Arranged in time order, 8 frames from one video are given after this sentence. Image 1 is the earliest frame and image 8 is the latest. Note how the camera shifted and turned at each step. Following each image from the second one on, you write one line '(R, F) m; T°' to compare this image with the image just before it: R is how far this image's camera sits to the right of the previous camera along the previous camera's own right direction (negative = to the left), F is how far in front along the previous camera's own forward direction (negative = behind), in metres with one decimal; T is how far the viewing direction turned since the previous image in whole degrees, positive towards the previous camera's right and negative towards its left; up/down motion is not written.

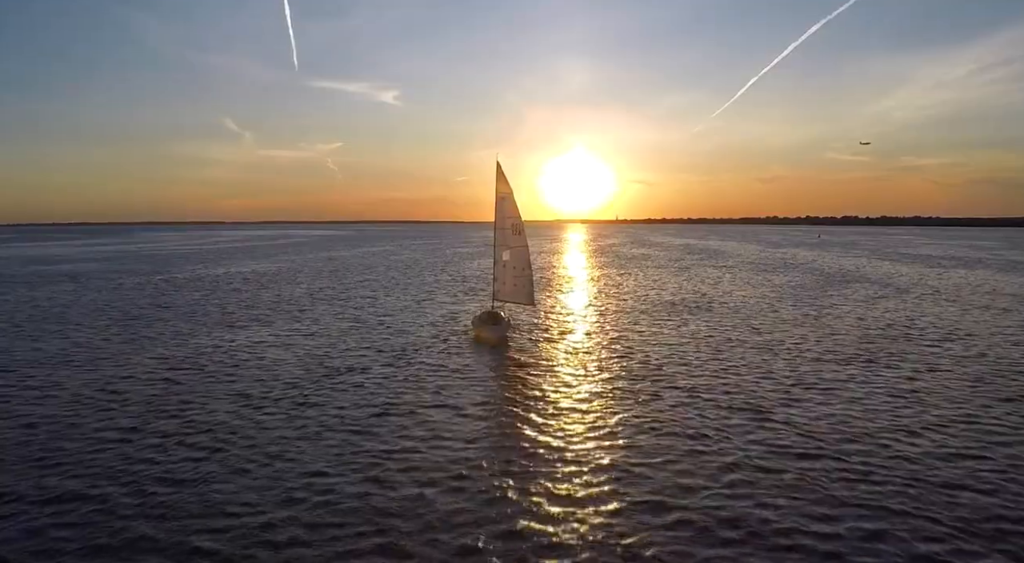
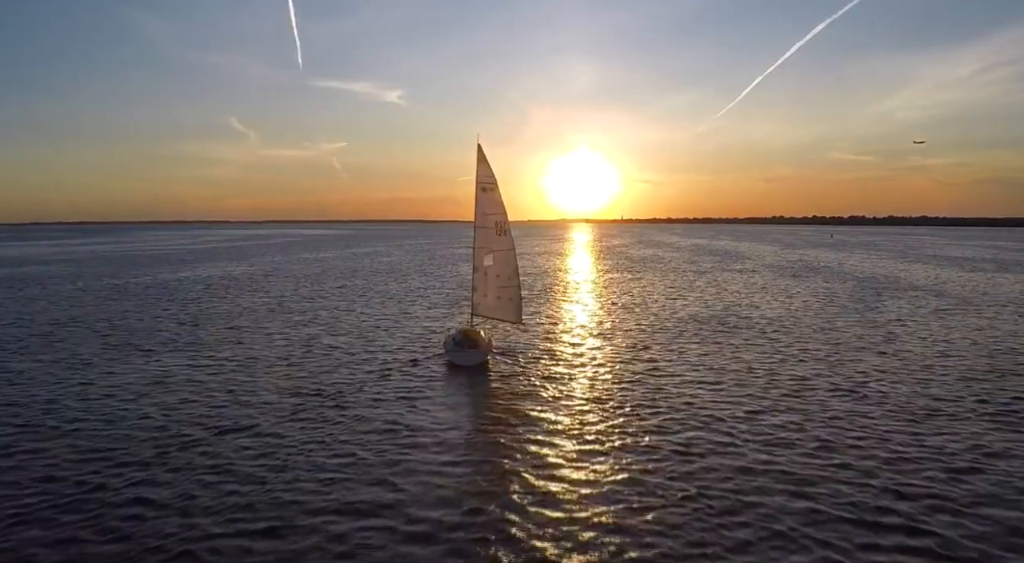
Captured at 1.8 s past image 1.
(+0.9, +7.7) m; 0°
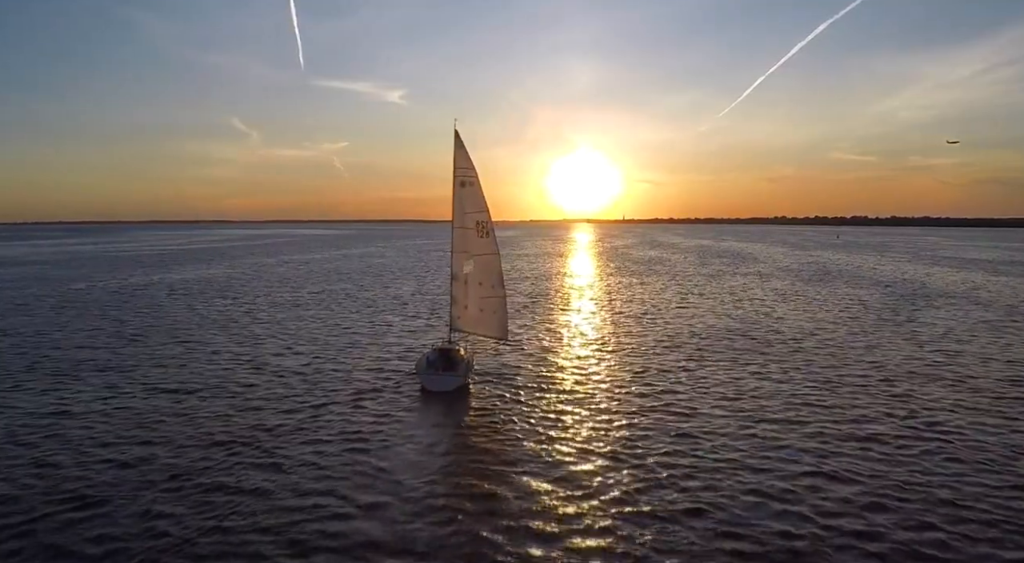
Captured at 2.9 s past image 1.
(+0.7, +4.7) m; 0°
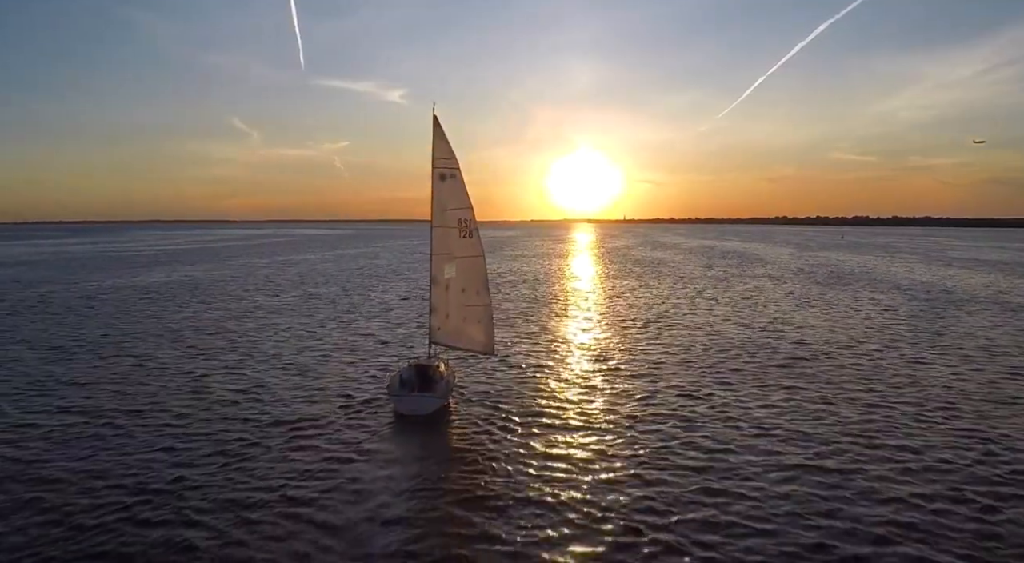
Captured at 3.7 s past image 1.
(+0.5, +3.2) m; 0°
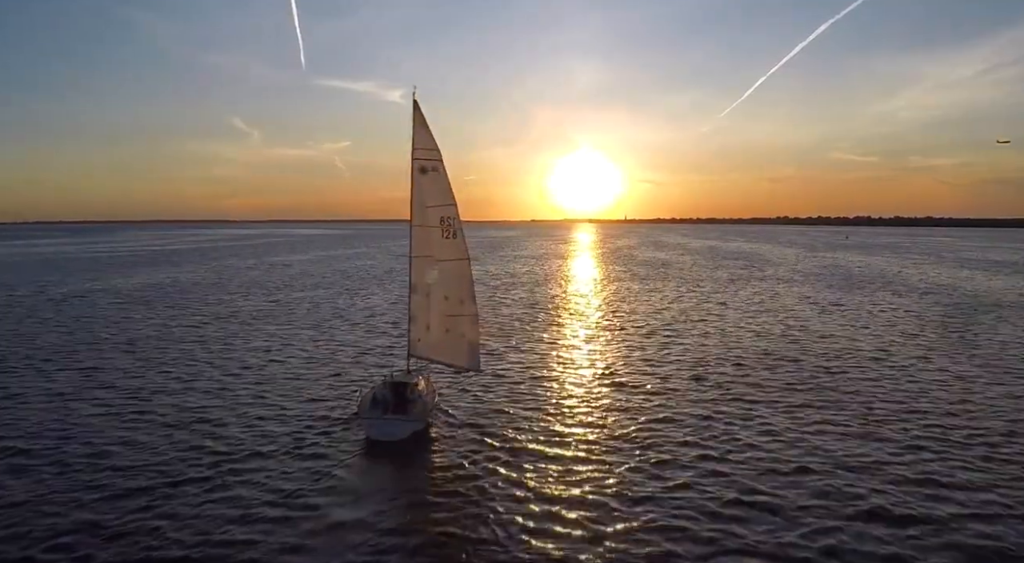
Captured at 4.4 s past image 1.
(+0.3, +2.6) m; 0°
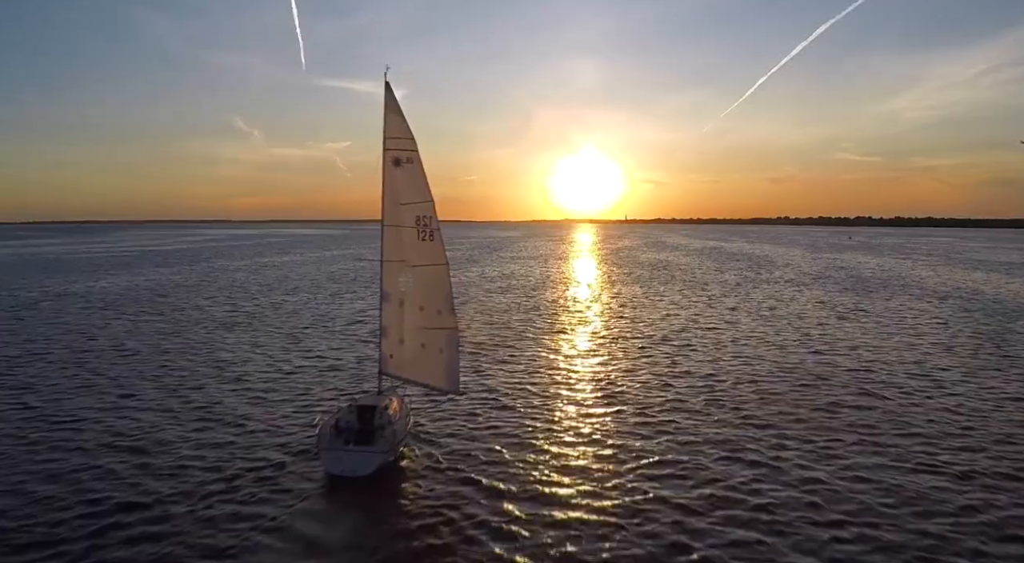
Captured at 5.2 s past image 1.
(+0.4, +2.5) m; 0°
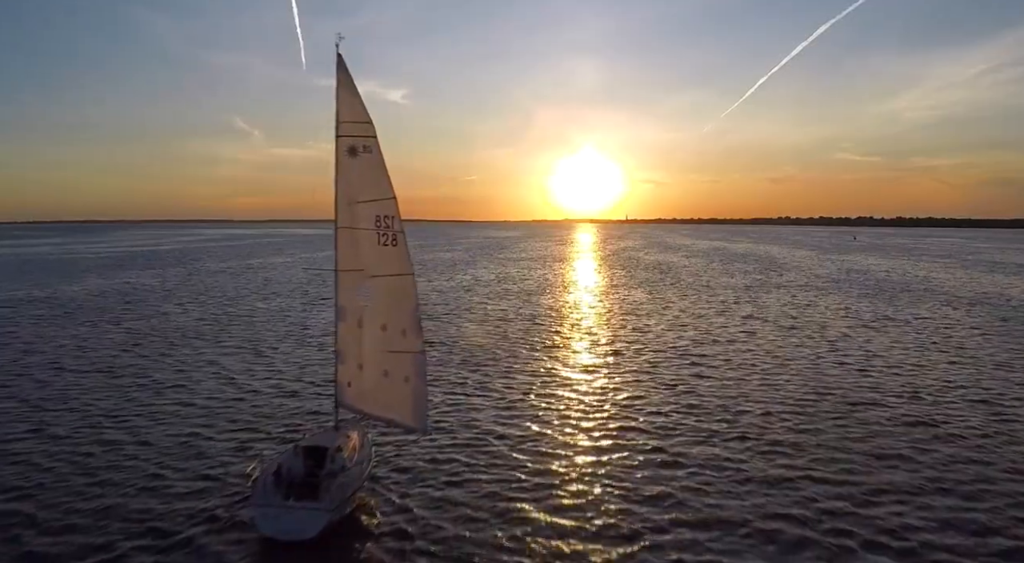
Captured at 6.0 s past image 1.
(+0.4, +3.0) m; 0°
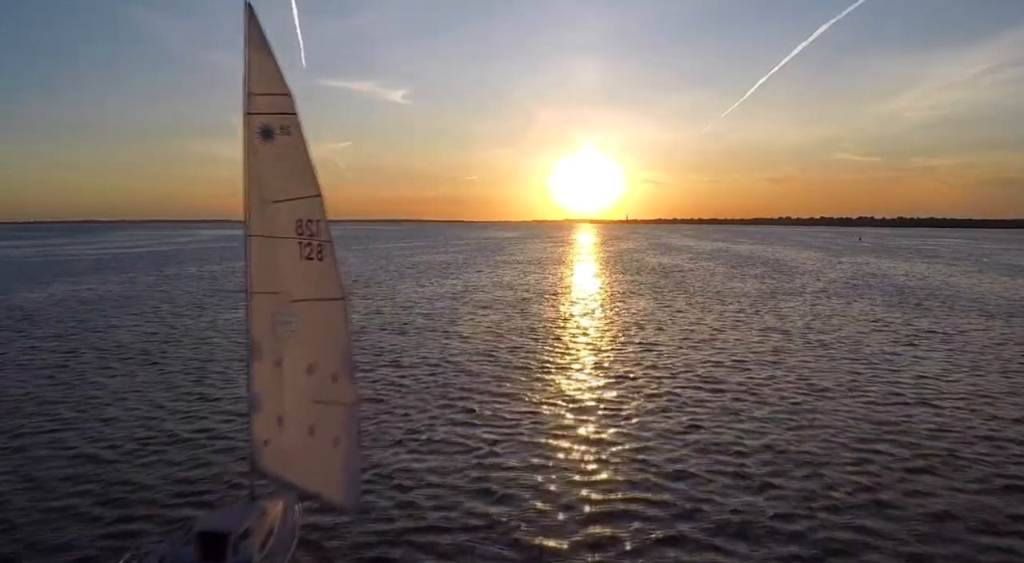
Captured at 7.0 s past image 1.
(+0.4, +3.5) m; 0°
